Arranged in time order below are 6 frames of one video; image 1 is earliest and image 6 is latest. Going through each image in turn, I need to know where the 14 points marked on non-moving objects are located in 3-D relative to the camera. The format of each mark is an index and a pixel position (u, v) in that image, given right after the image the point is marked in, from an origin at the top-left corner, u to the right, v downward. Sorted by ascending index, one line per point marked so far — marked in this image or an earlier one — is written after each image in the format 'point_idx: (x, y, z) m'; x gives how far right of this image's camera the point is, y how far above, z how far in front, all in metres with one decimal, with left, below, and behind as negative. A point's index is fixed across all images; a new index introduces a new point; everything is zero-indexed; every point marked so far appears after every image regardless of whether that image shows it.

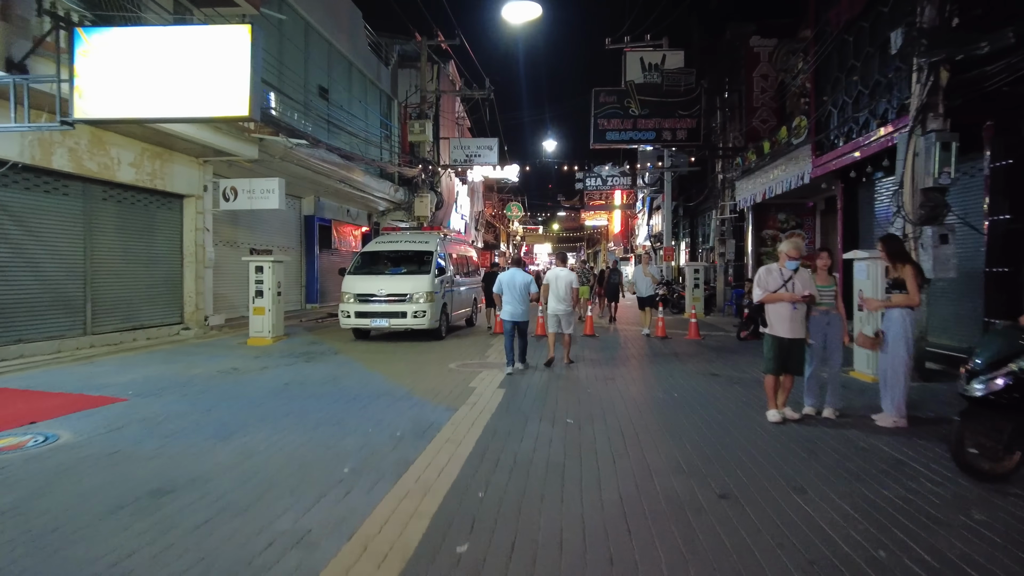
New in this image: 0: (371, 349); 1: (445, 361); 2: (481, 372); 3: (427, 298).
0: (-2.5, -1.1, +12.2) m
1: (-1.0, -1.1, +10.5) m
2: (-0.4, -1.1, +9.3) m
3: (-1.6, -0.2, +12.9) m
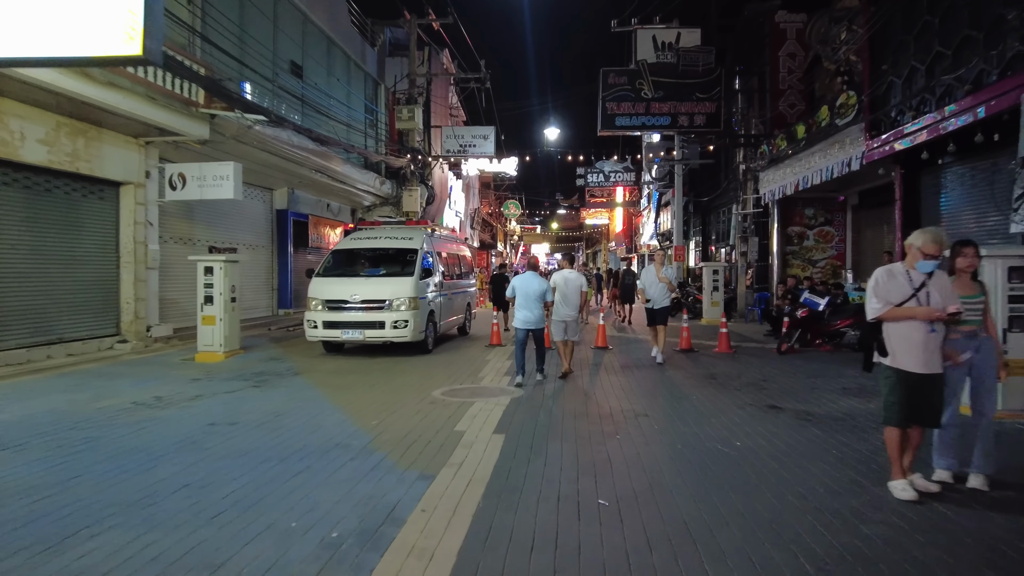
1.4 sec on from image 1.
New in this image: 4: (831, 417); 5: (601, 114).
0: (-2.5, -1.2, +10.1) m
1: (-1.0, -1.2, +8.4) m
2: (-0.4, -1.2, +7.2) m
3: (-1.6, -0.3, +10.8) m
4: (+3.0, -1.2, +6.6) m
5: (+2.4, +4.6, +18.3) m
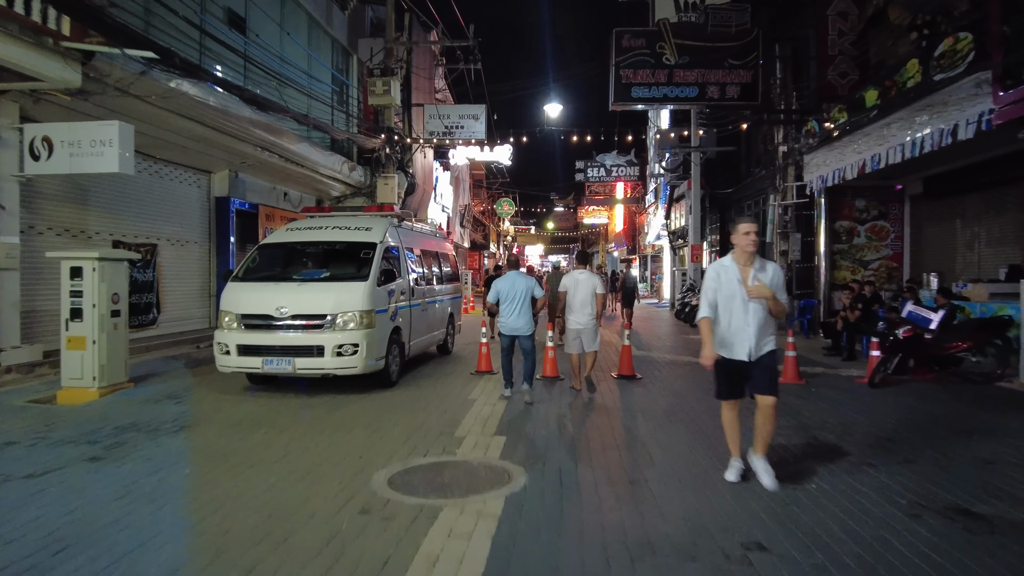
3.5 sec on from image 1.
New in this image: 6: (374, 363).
0: (-2.5, -1.3, +6.9) m
1: (-1.0, -1.3, +5.2) m
2: (-0.4, -1.3, +4.1) m
3: (-1.7, -0.4, +7.7) m
4: (+3.0, -1.3, +3.5) m
5: (+2.2, +4.4, +15.2) m
6: (-1.5, -0.8, +7.8) m
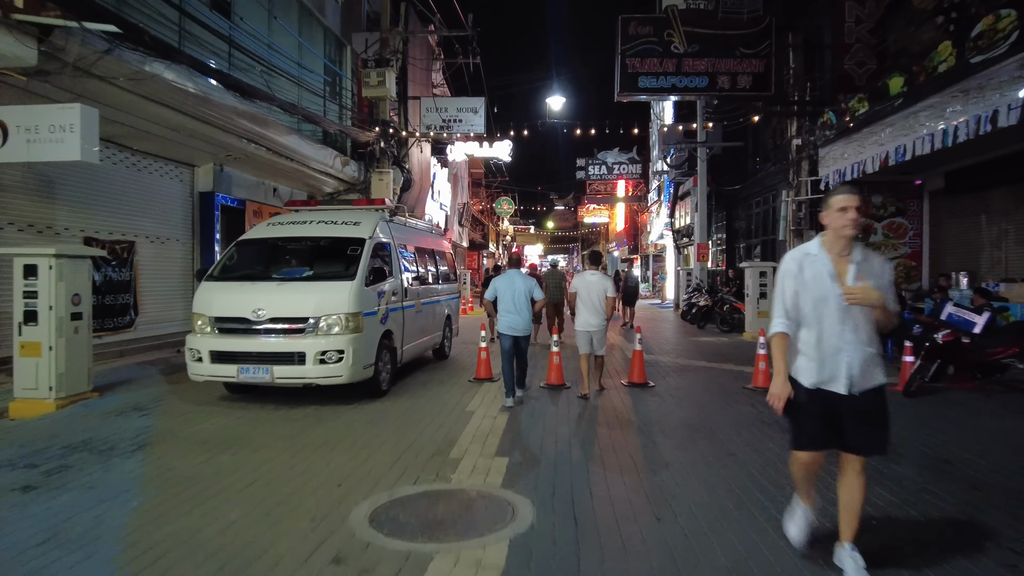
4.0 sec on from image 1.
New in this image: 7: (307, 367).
0: (-2.5, -1.3, +6.2) m
1: (-1.0, -1.3, +4.5) m
2: (-0.4, -1.3, +3.3) m
3: (-1.6, -0.4, +6.9) m
4: (+3.1, -1.3, +2.8) m
5: (+2.2, +4.4, +14.4) m
6: (-1.5, -0.8, +7.1) m
7: (-2.0, -0.8, +6.7) m
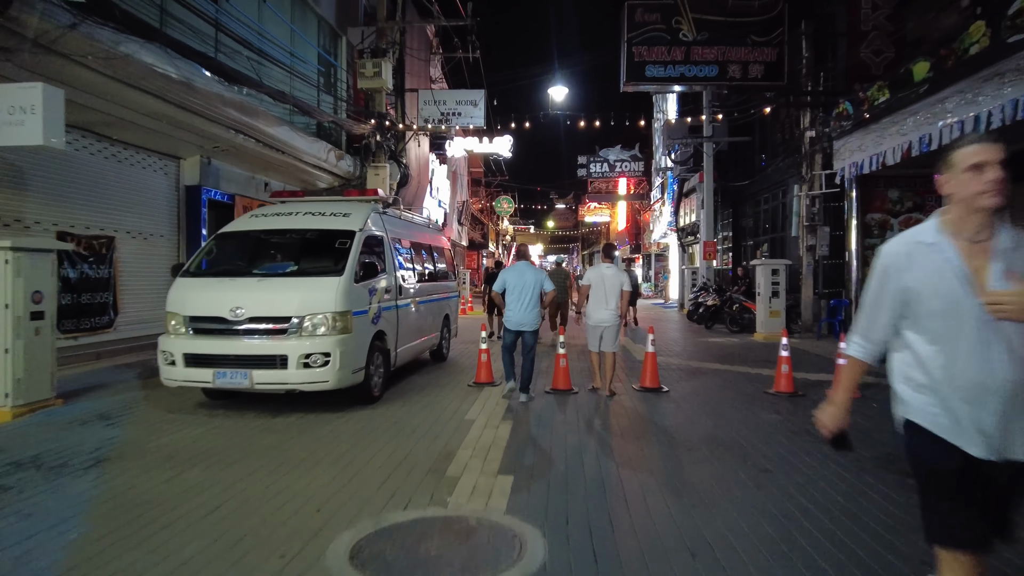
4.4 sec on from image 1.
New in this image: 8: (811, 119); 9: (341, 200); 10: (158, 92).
0: (-2.5, -1.2, +5.6) m
1: (-0.9, -1.3, +3.9) m
2: (-0.4, -1.3, +2.7) m
3: (-1.6, -0.3, +6.3) m
4: (+3.1, -1.3, +2.2) m
5: (+2.3, +4.5, +13.8) m
6: (-1.5, -0.8, +6.4) m
7: (-1.9, -0.7, +6.1) m
8: (+6.5, +3.6, +15.1) m
9: (-2.0, +1.0, +8.2) m
10: (-4.7, +2.6, +9.2) m
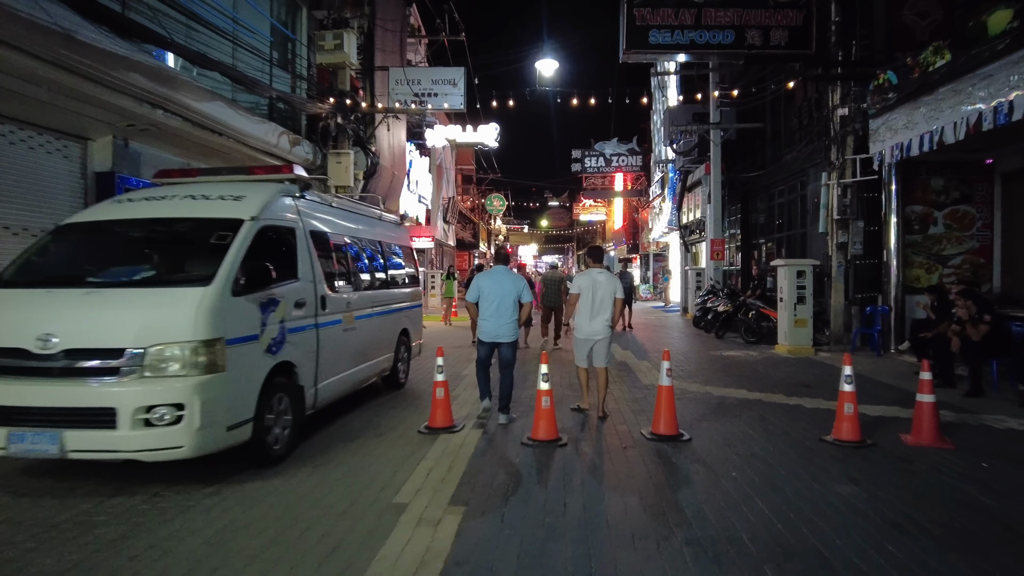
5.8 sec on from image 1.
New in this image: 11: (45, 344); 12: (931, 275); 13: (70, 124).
0: (-2.7, -1.3, +3.4) m
1: (-1.2, -1.3, +1.7) m
2: (-0.6, -1.4, +0.6) m
3: (-1.9, -0.4, +4.2) m
4: (+2.8, -1.4, +0.1) m
5: (+1.9, +4.4, +11.7) m
6: (-1.8, -0.9, +4.3) m
7: (-2.2, -0.8, +4.0) m
8: (+6.1, +3.5, +13.0) m
9: (-2.3, +0.9, +6.0) m
10: (-5.0, +2.5, +7.1) m
11: (-2.8, -0.3, +4.1) m
12: (+7.5, +0.2, +12.3) m
13: (-6.1, +2.2, +9.5) m
